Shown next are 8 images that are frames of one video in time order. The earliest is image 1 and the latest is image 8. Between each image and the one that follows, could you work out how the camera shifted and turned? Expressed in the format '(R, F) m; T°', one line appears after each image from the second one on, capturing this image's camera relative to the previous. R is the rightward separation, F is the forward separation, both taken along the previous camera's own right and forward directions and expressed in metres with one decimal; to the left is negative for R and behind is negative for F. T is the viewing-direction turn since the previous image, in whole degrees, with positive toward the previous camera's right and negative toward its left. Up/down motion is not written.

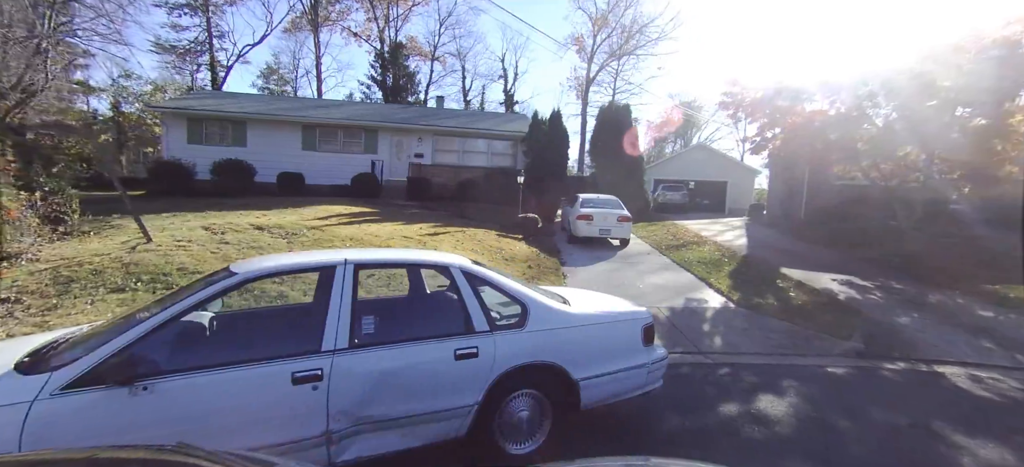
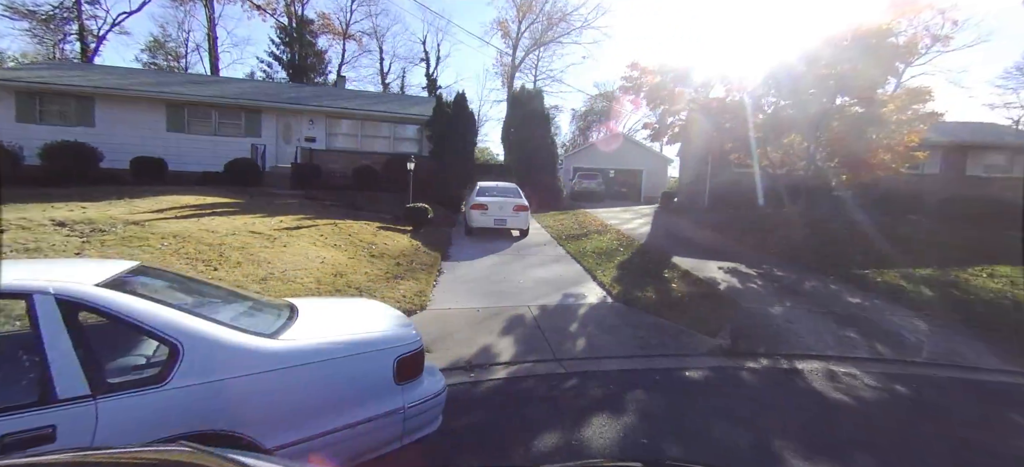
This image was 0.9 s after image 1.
(+1.7, +1.0) m; +7°
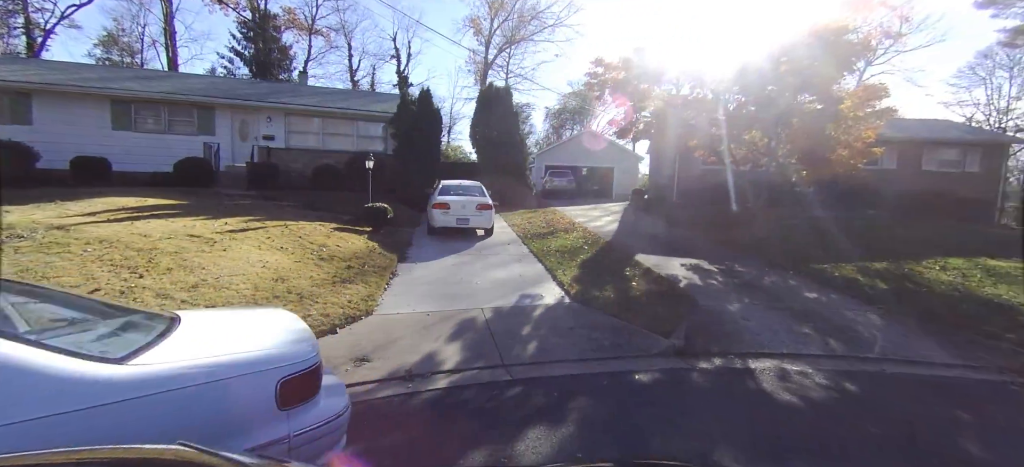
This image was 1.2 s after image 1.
(+0.5, +0.3) m; +3°
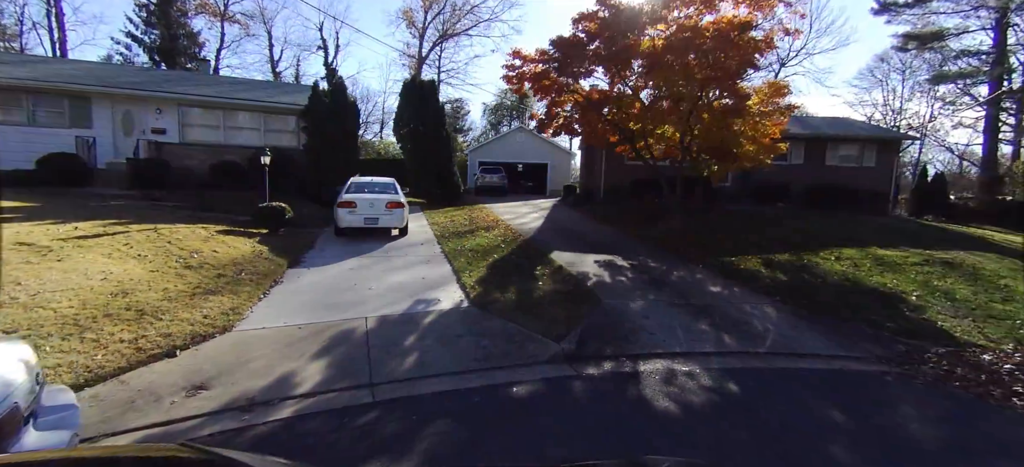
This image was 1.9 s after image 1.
(+1.1, +0.6) m; +6°
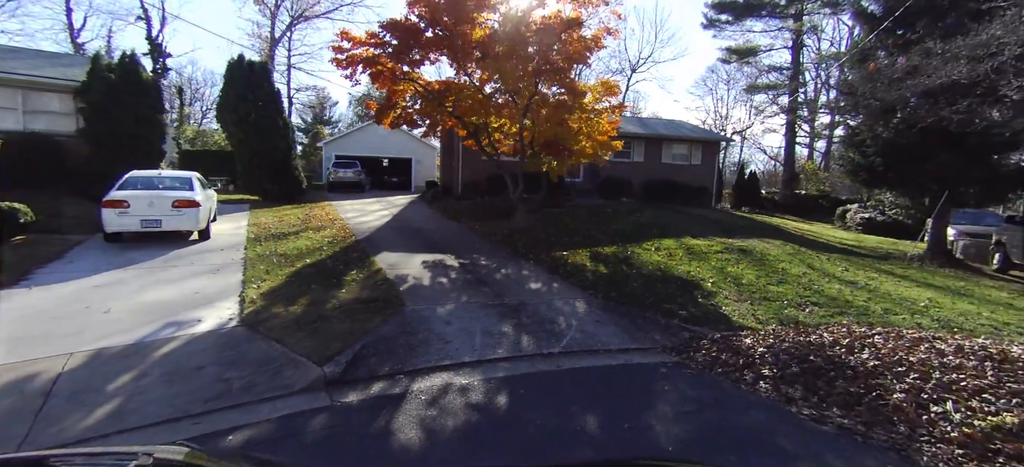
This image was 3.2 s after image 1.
(+1.6, +0.6) m; +13°
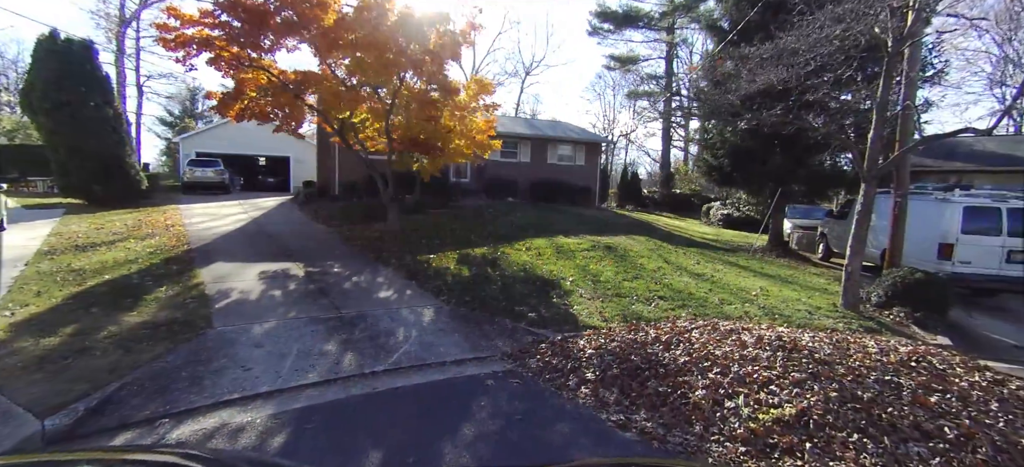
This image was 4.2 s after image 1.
(+1.1, +0.4) m; +11°
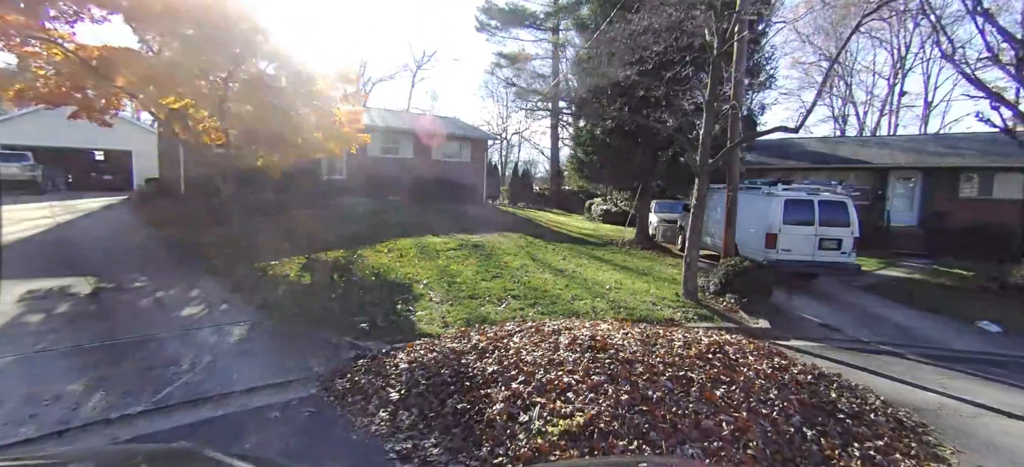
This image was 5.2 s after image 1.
(+1.1, +0.4) m; +11°
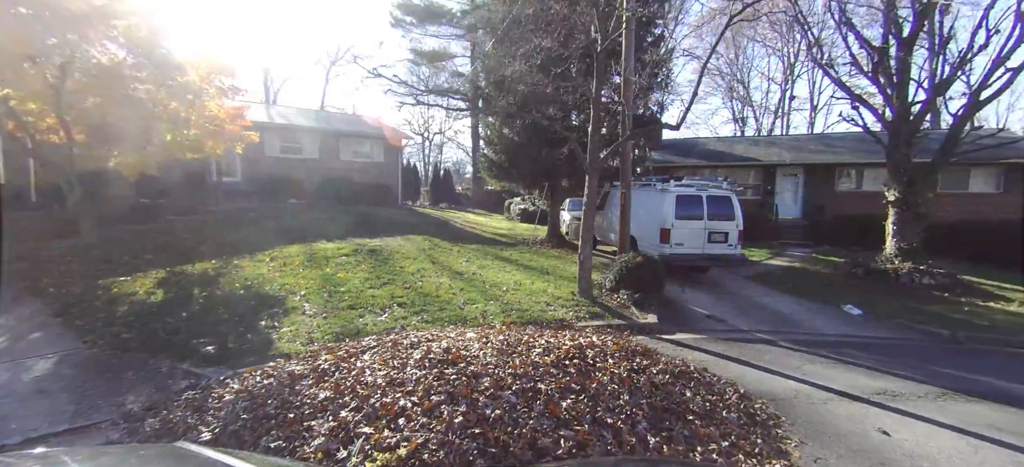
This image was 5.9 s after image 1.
(+0.8, +0.3) m; +7°
